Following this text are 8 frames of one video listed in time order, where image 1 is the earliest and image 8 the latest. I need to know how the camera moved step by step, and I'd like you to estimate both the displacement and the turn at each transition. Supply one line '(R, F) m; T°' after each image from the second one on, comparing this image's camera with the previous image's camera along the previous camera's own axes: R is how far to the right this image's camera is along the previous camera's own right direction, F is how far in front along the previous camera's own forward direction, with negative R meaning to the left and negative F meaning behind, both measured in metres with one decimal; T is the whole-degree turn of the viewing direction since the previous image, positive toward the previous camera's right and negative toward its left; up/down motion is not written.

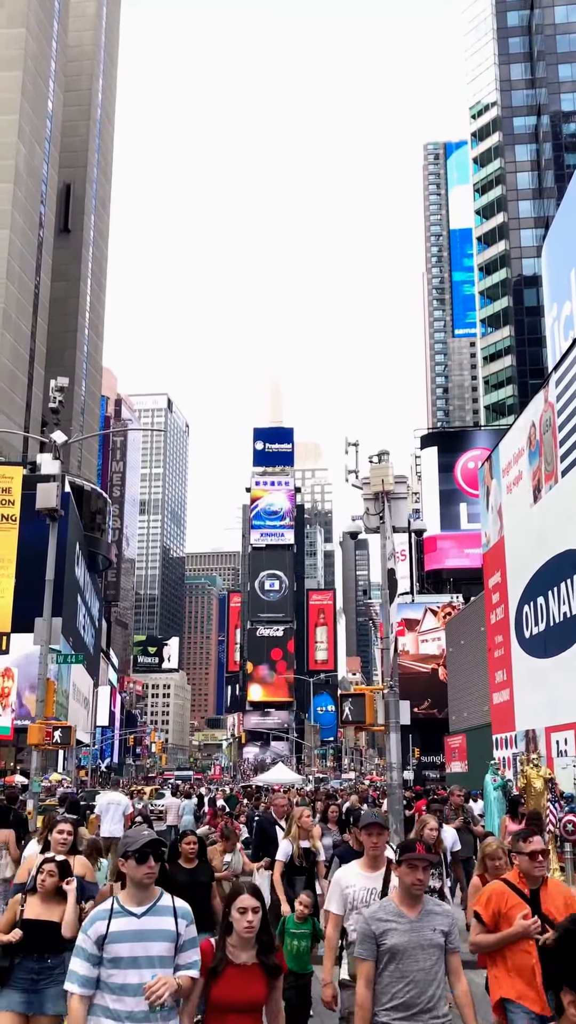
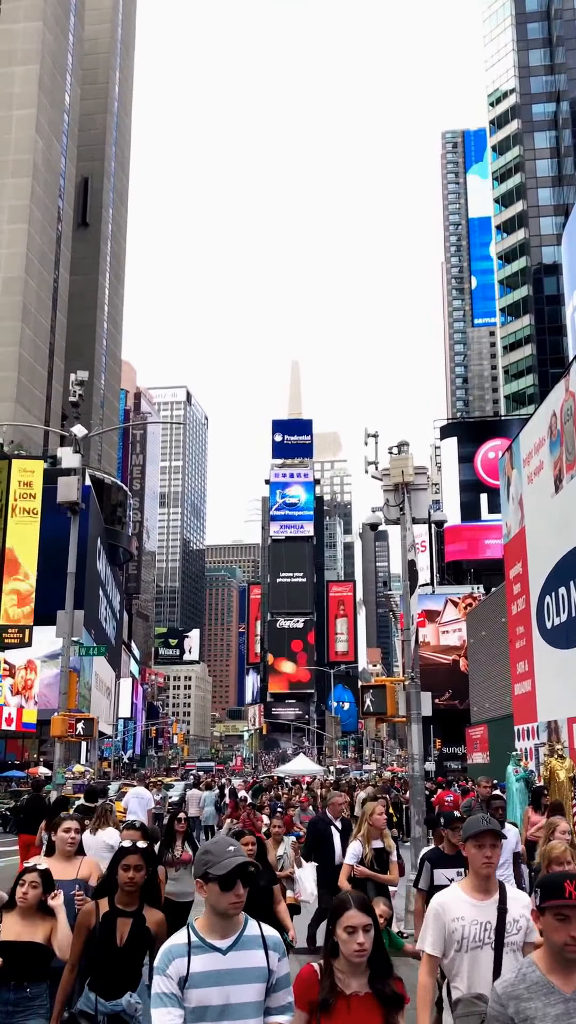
(-0.6, 0.0) m; -1°
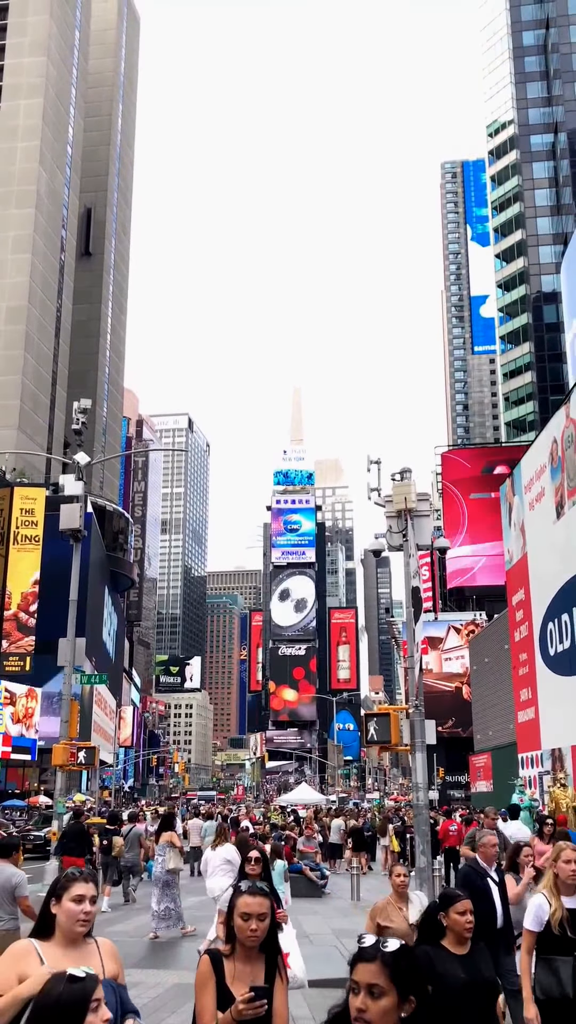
(-0.4, -0.1) m; 0°
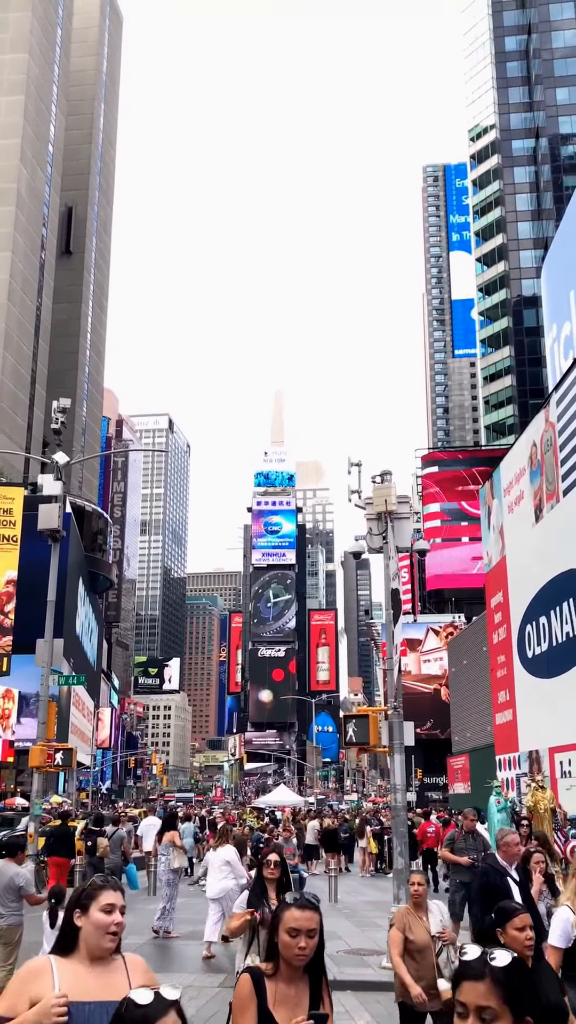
(+0.1, +0.3) m; +1°
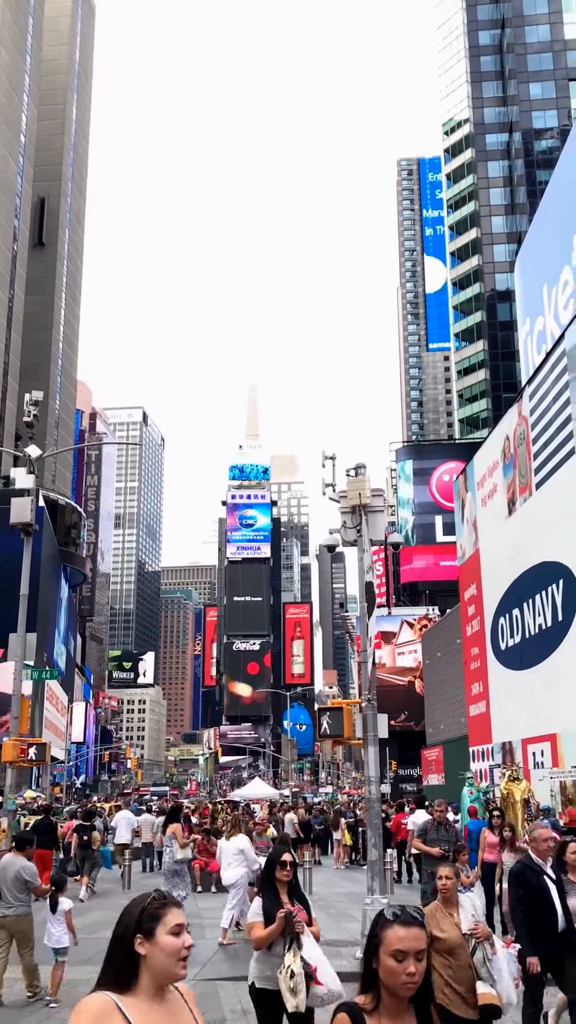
(+0.1, 0.0) m; +2°
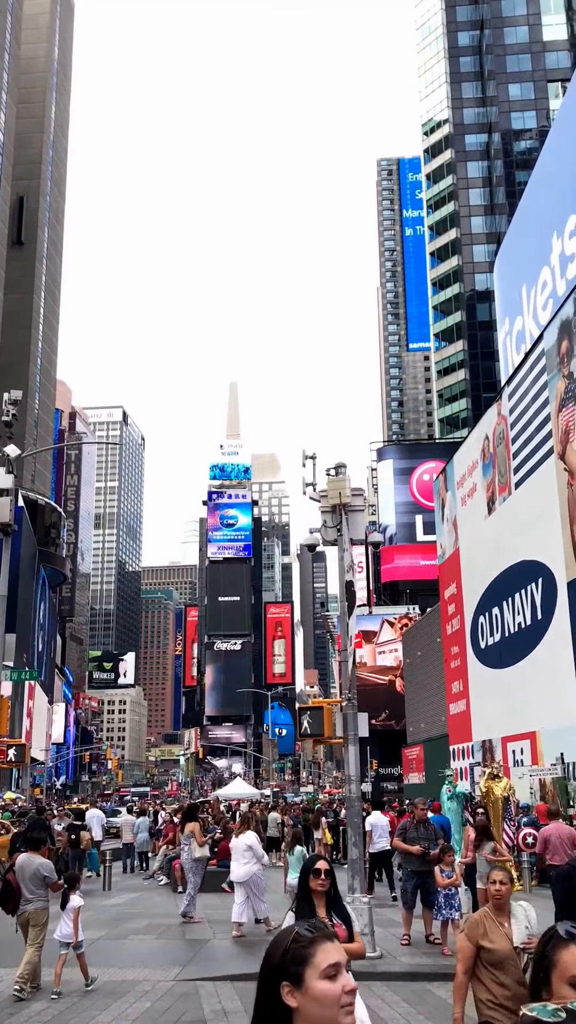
(+1.2, -0.1) m; +1°
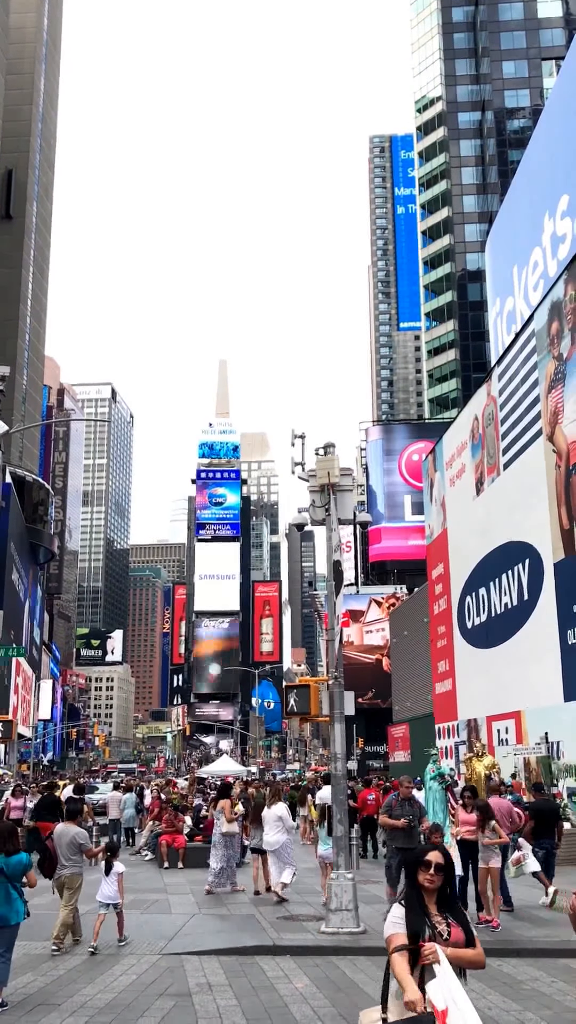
(0.0, +0.1) m; +1°
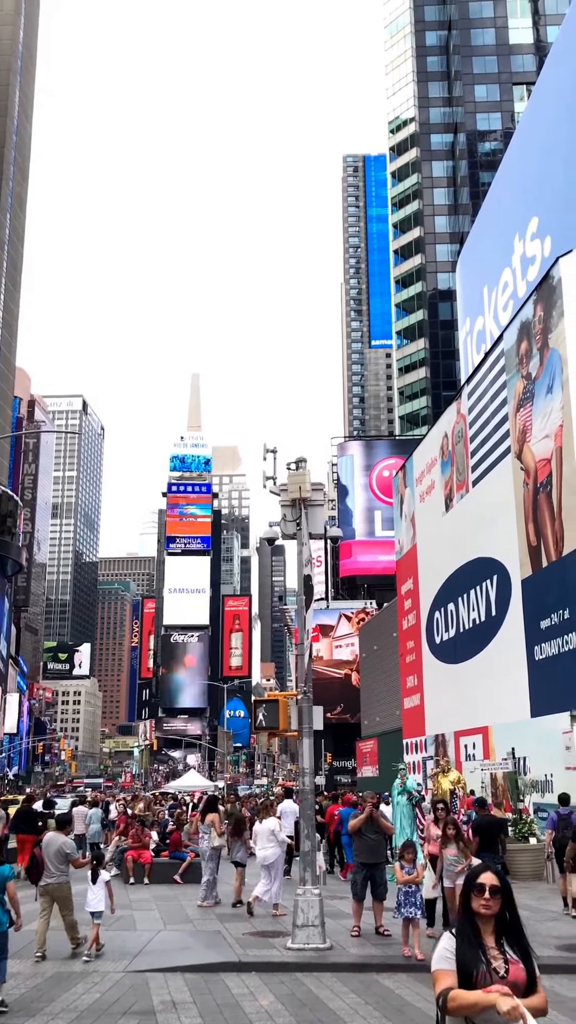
(0.0, -0.7) m; +2°
